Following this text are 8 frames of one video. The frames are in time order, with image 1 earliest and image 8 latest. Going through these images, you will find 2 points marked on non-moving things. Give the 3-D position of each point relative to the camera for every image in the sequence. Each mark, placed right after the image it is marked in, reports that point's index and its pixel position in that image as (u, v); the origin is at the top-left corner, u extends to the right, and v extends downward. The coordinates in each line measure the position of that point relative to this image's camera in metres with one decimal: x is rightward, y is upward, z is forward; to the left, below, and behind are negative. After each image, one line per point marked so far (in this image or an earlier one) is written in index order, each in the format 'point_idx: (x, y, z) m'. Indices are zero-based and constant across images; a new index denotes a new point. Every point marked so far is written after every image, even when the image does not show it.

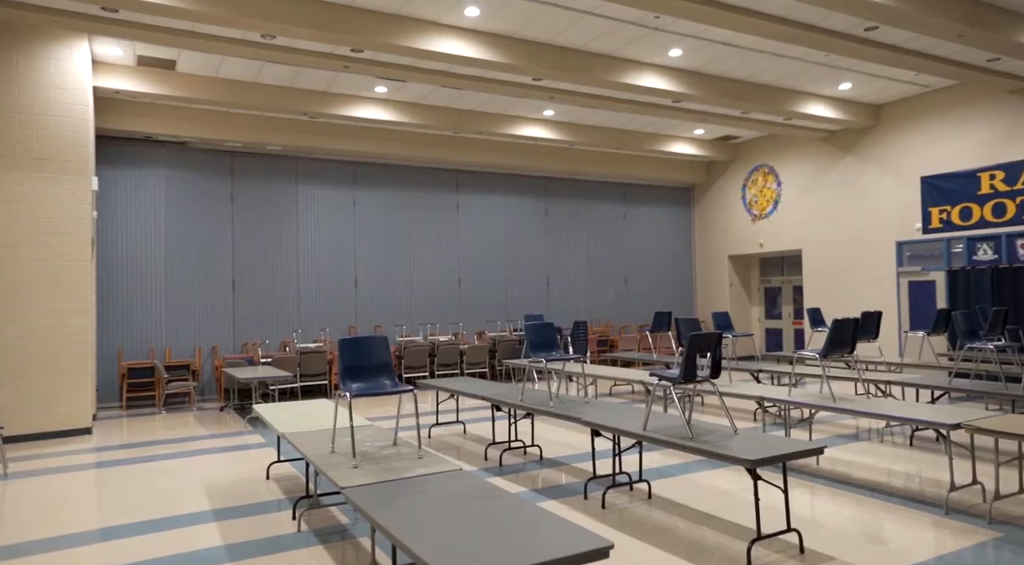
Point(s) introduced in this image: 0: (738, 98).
0: (+3.2, +2.6, +10.3) m
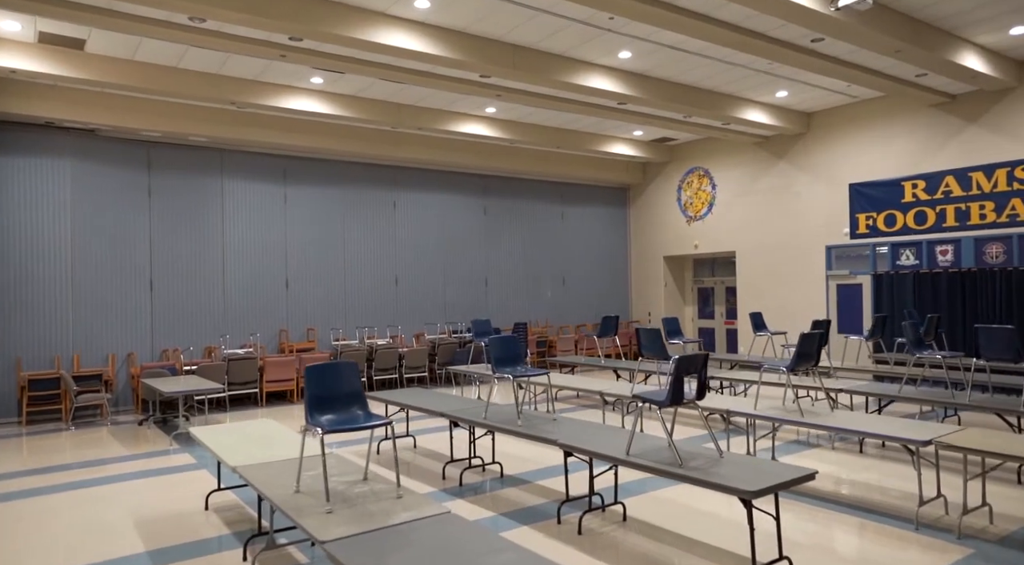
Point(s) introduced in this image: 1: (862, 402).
0: (+2.4, +2.5, +10.3) m
1: (+4.0, -1.4, +8.3) m
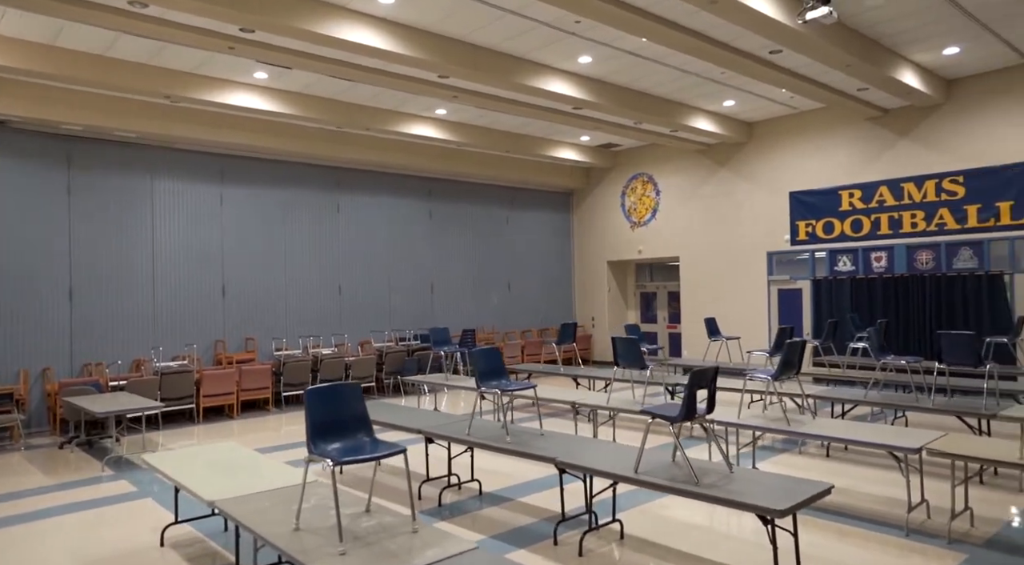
0: (+1.7, +2.4, +10.3) m
1: (+3.6, -1.4, +8.5) m
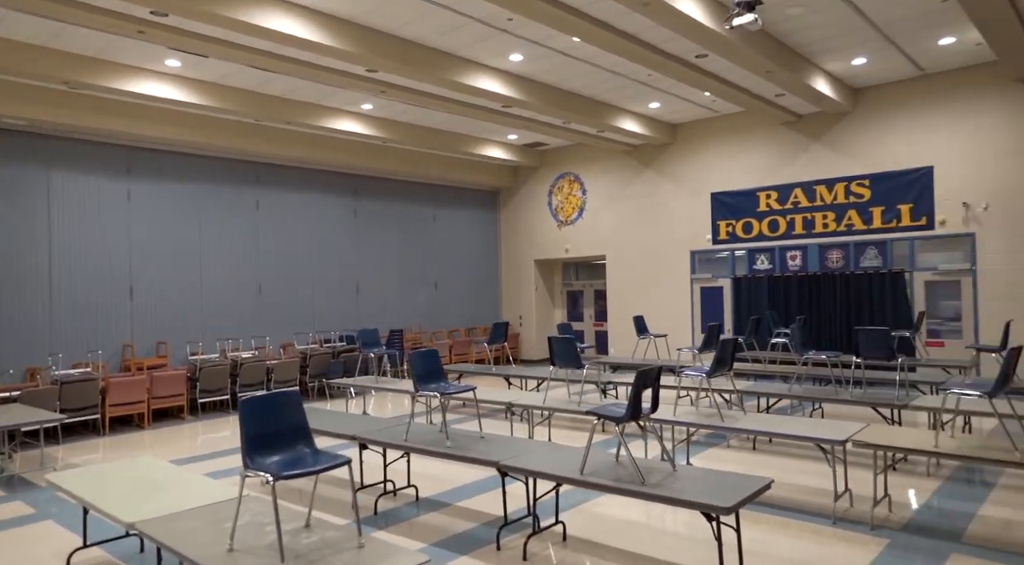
0: (+0.7, +2.4, +10.3) m
1: (+2.9, -1.4, +8.8) m
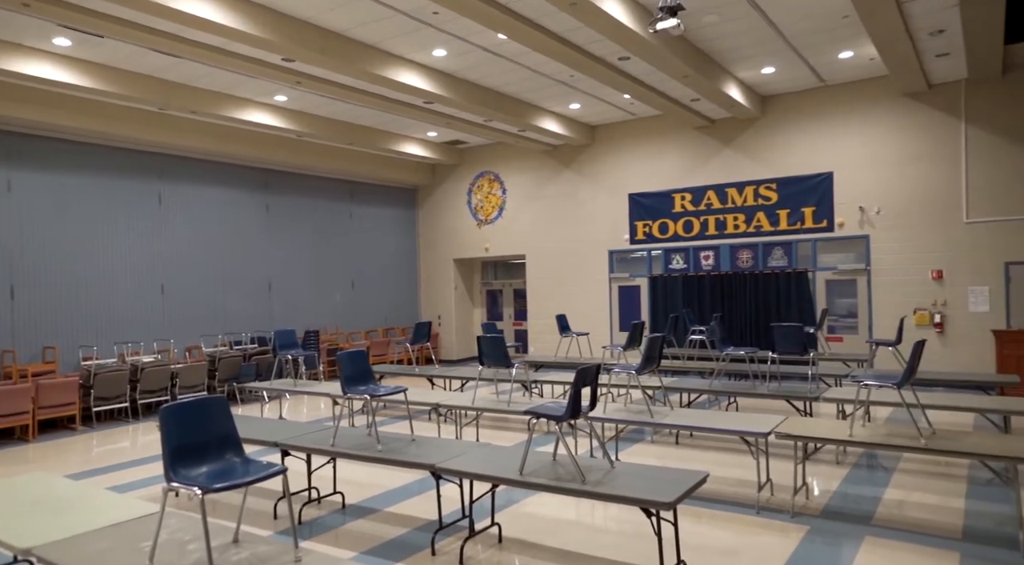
0: (-0.4, +2.4, +10.3) m
1: (+1.9, -1.4, +9.0) m
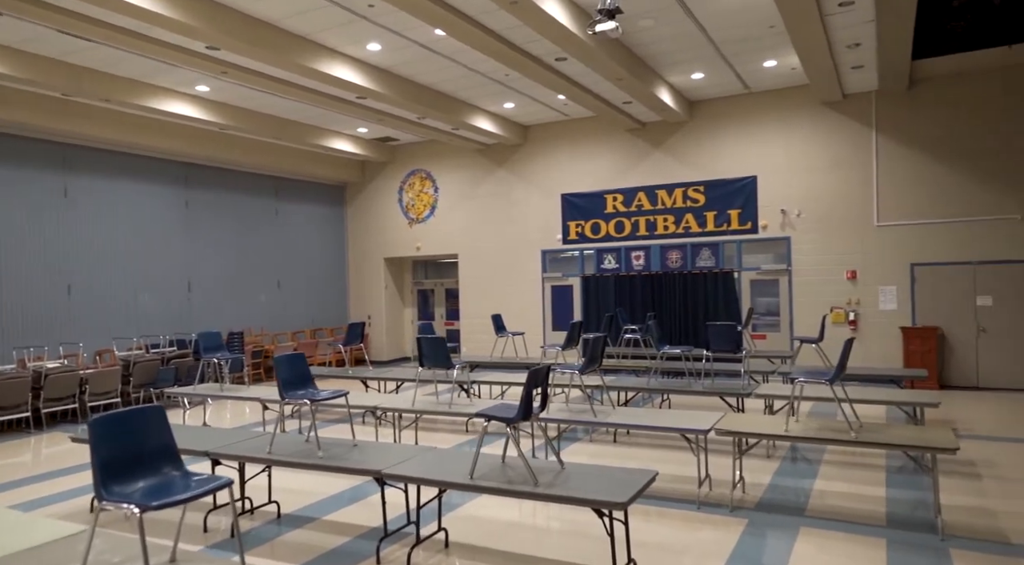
0: (-1.3, +2.5, +10.1) m
1: (+1.2, -1.4, +9.1) m
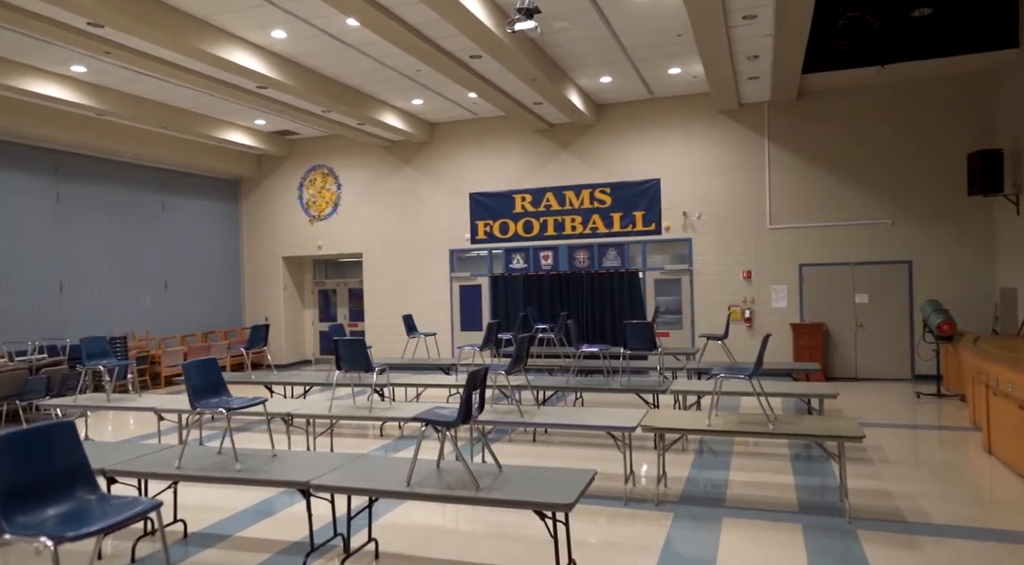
0: (-2.5, +2.5, +9.7) m
1: (+0.1, -1.4, +9.1) m
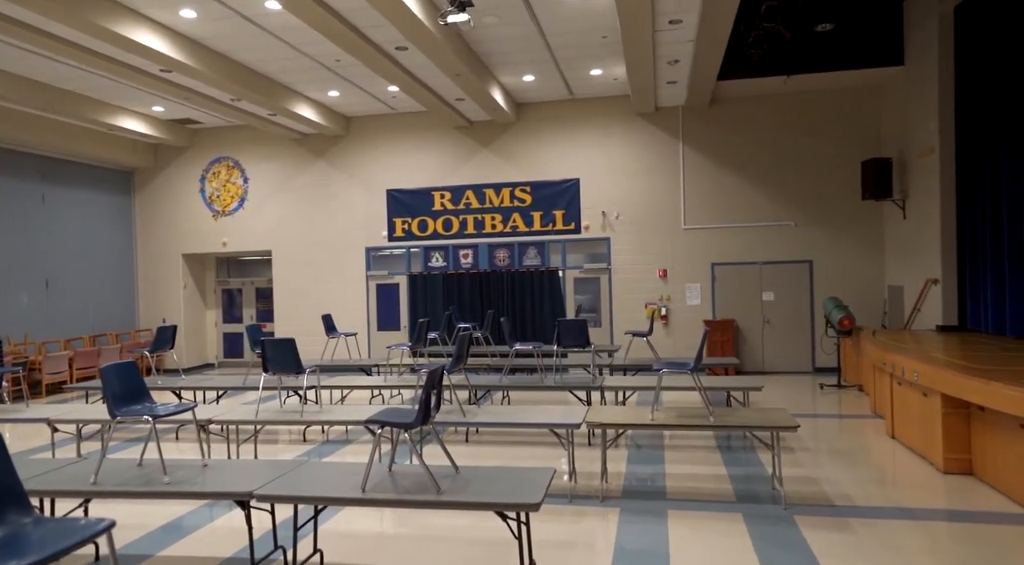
0: (-3.4, +2.5, +9.2) m
1: (-0.8, -1.4, +8.9) m
